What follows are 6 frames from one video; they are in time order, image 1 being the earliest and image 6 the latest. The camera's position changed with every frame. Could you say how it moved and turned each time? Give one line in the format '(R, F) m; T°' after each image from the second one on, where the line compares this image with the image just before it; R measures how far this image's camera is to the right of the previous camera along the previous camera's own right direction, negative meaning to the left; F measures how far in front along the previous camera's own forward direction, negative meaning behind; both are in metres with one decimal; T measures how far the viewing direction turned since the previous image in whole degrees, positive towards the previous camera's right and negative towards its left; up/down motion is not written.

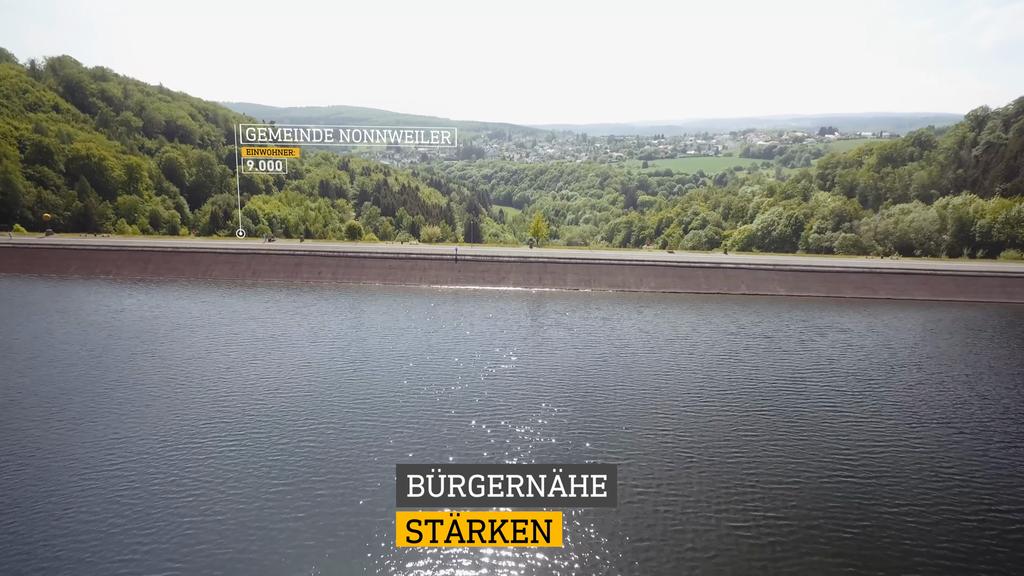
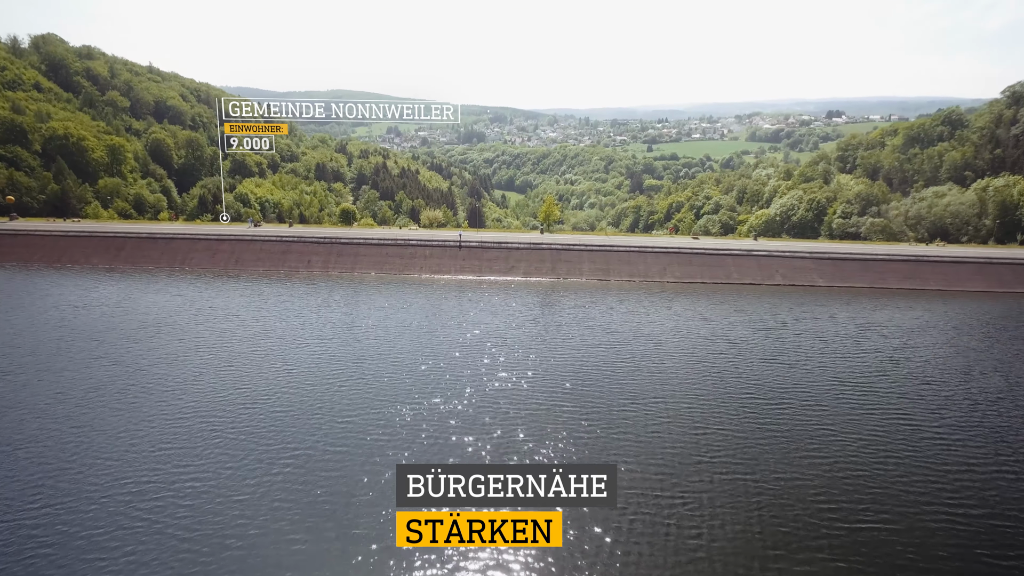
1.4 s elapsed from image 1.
(-0.8, +5.3) m; 0°
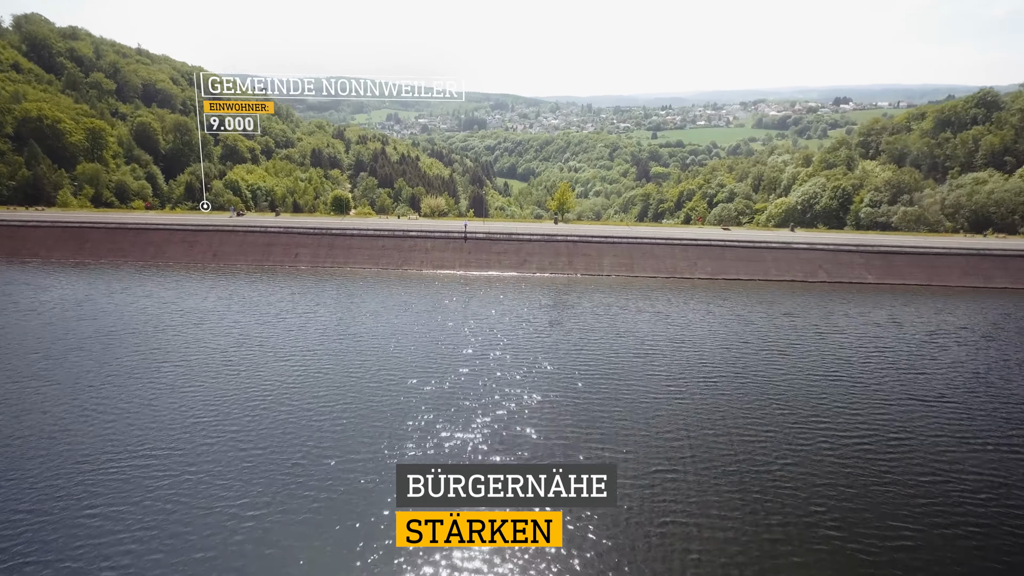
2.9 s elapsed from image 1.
(-0.9, +5.5) m; 0°
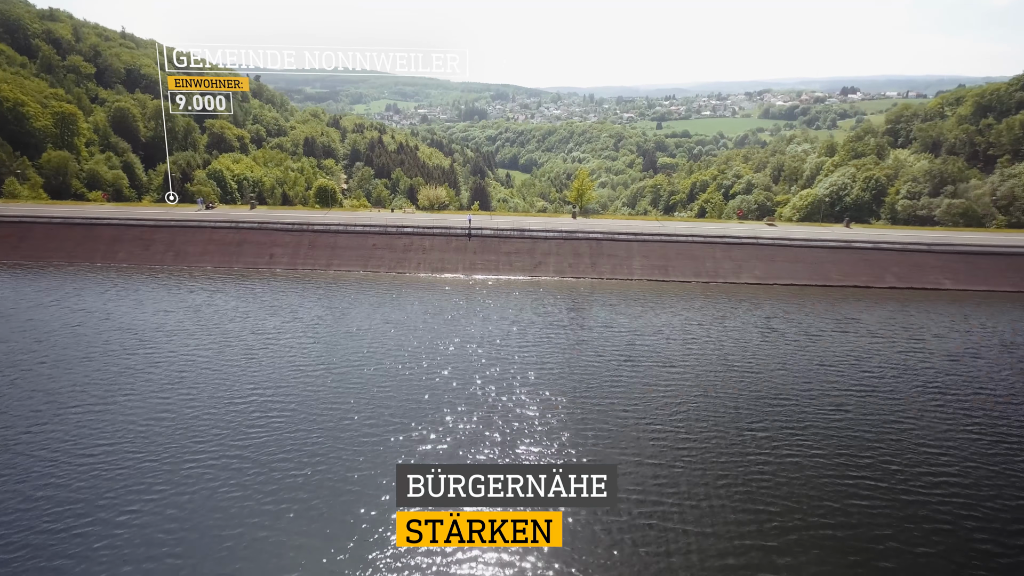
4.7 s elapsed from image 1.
(-0.9, +6.9) m; 0°
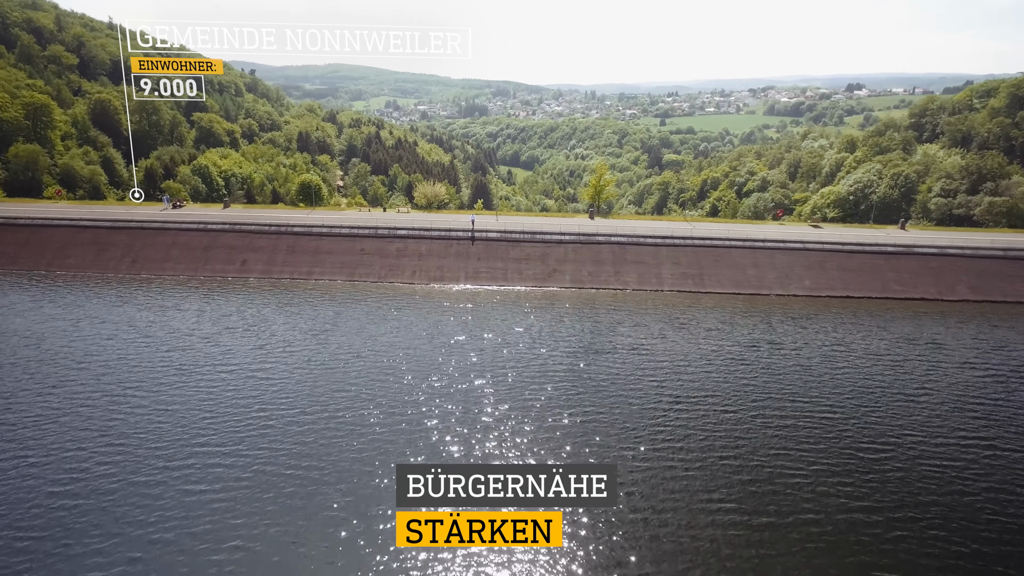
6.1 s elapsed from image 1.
(-0.6, +5.4) m; 0°
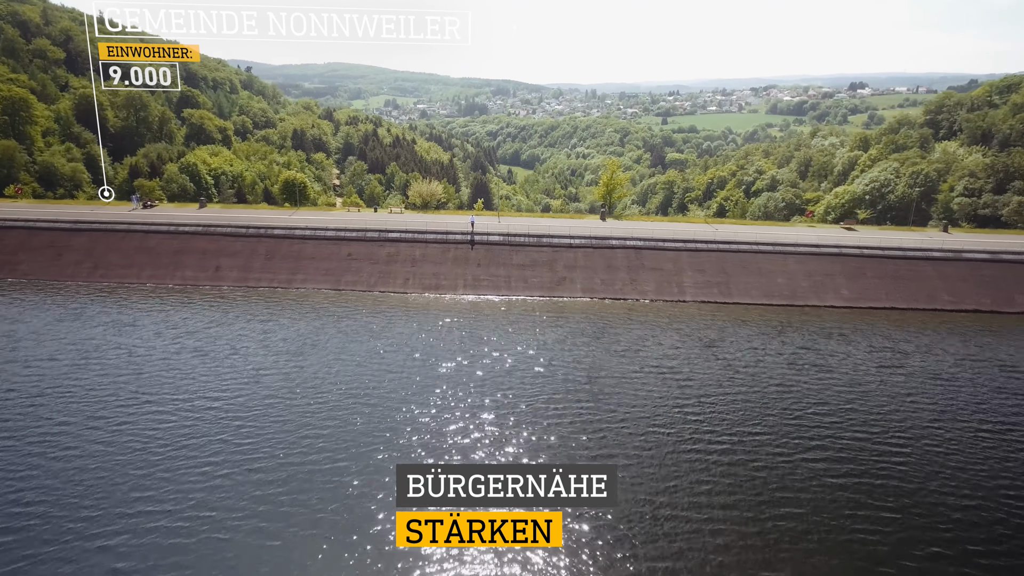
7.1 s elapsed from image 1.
(-0.2, +3.6) m; 0°
